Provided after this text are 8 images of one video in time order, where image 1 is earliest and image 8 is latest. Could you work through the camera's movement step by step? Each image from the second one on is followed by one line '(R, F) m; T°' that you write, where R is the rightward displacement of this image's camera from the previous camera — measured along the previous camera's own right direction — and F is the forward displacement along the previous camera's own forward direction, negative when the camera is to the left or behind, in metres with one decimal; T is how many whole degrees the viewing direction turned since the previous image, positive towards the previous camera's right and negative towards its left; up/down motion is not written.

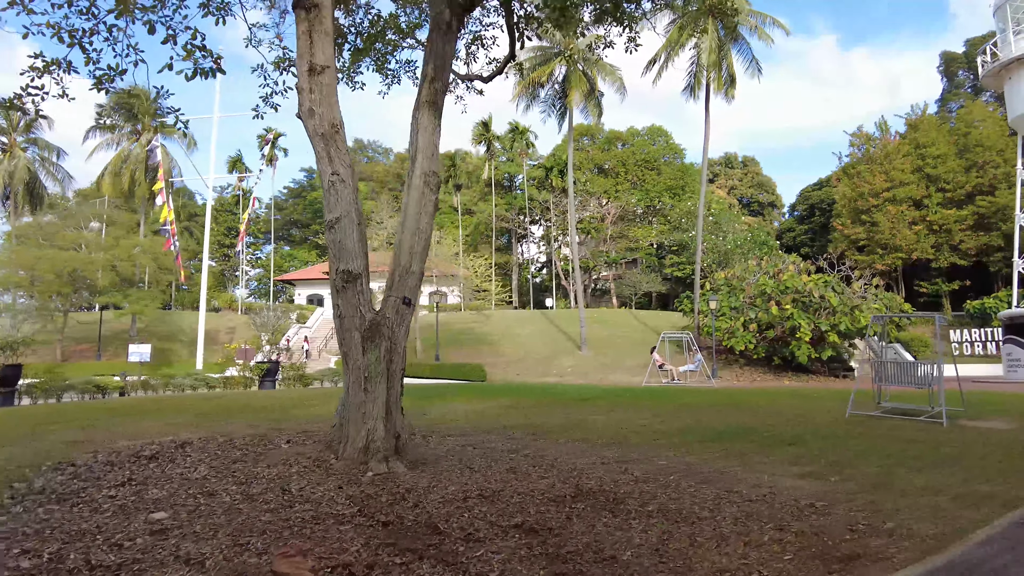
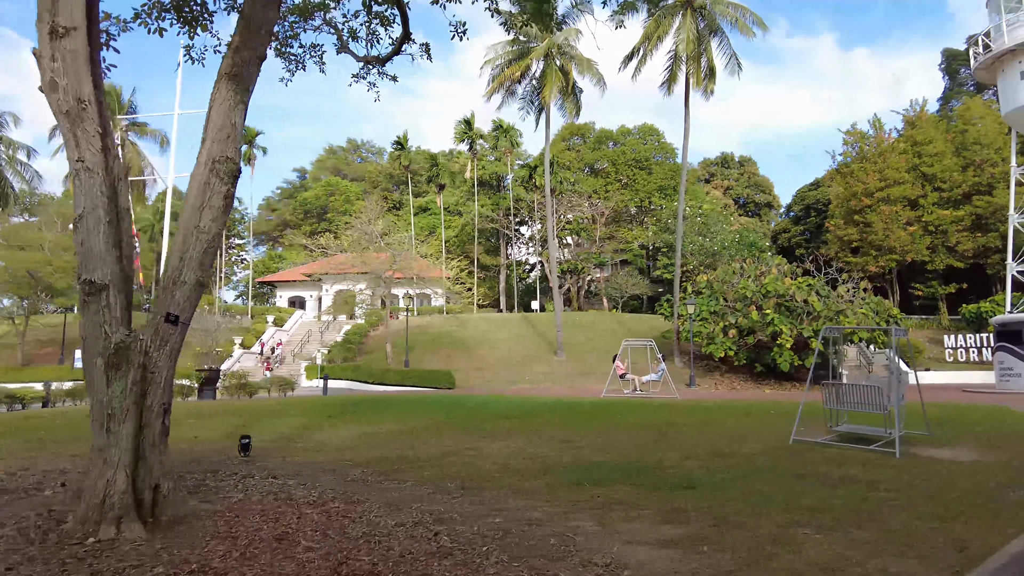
(+1.5, +1.2) m; -1°
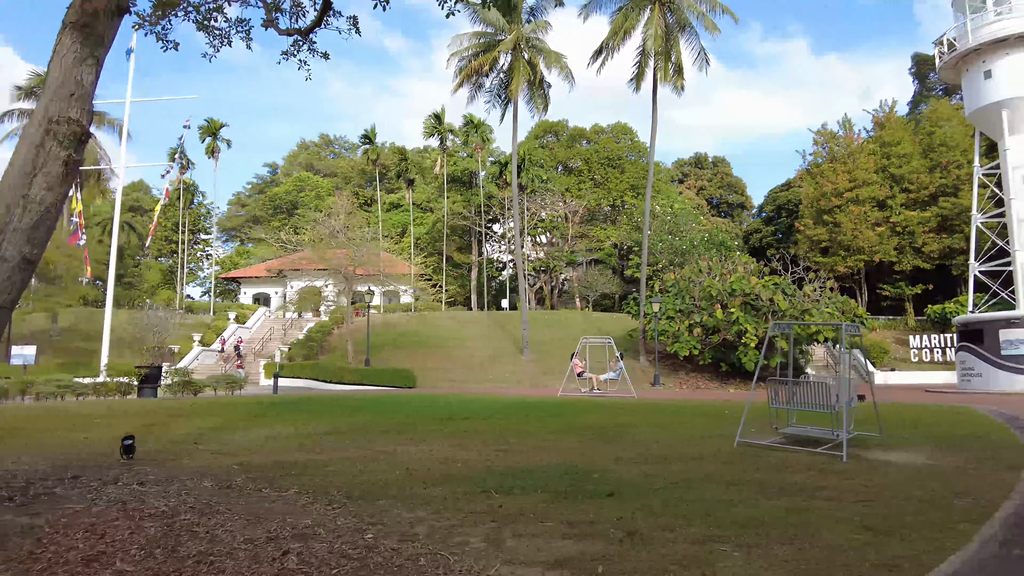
(+0.6, +0.6) m; +2°
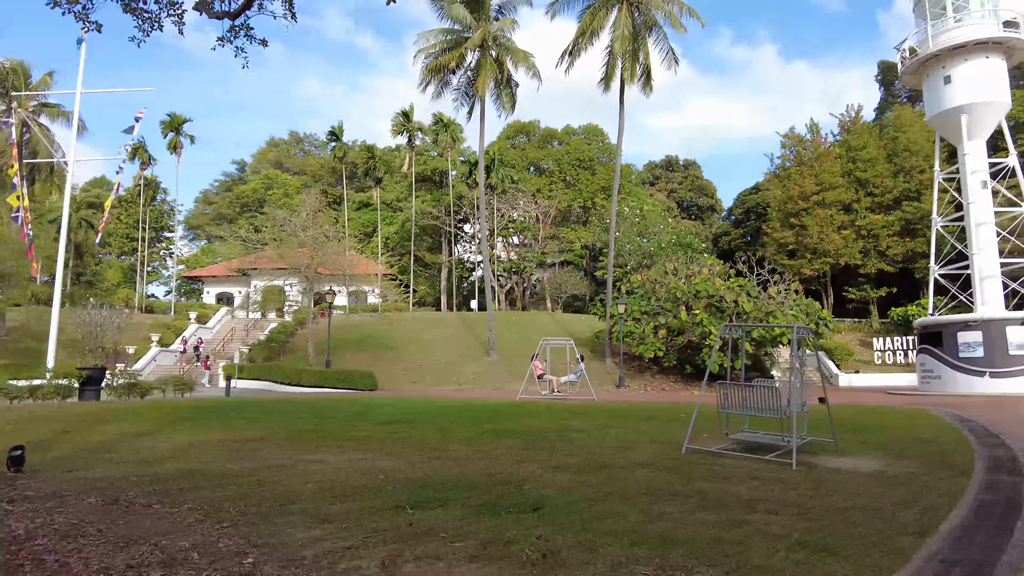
(+0.4, +0.4) m; +2°
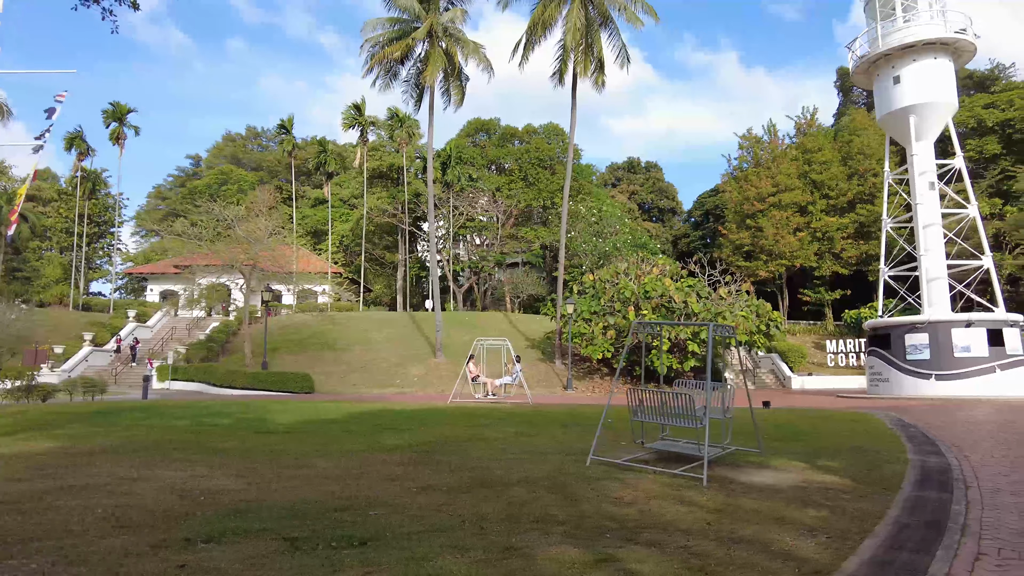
(+0.9, +0.9) m; +3°
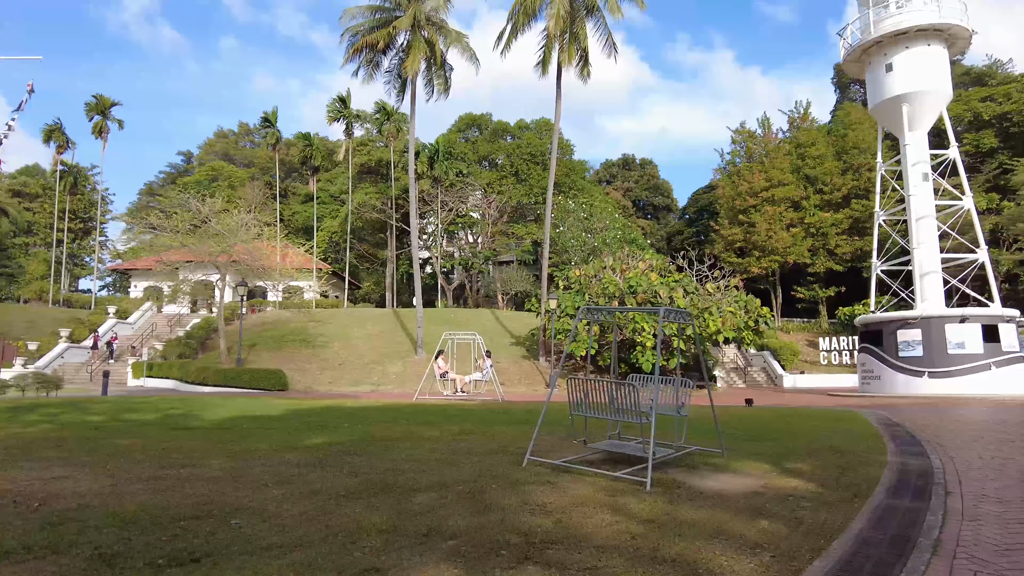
(+0.7, +0.8) m; 0°
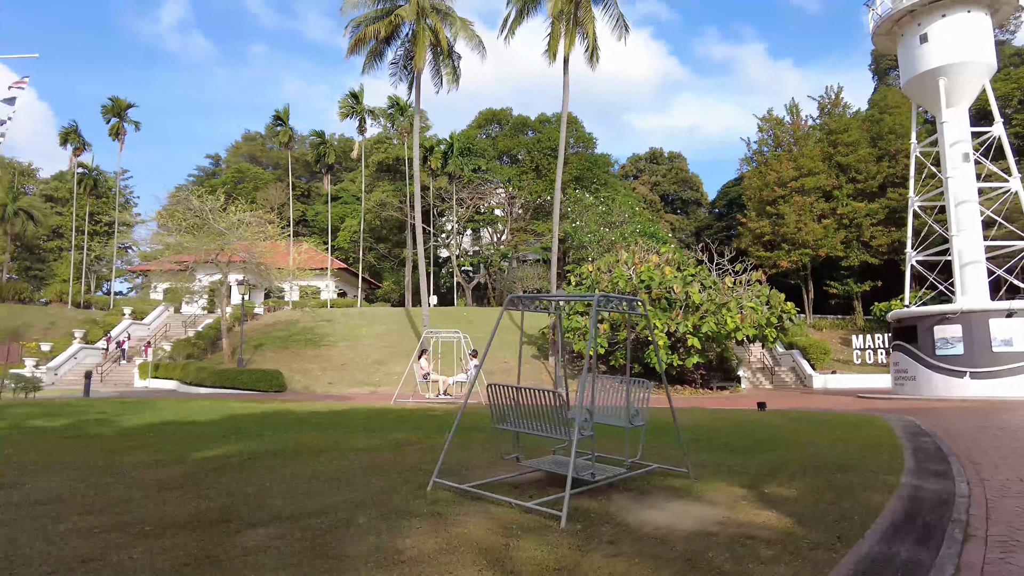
(+1.0, +1.3) m; -3°
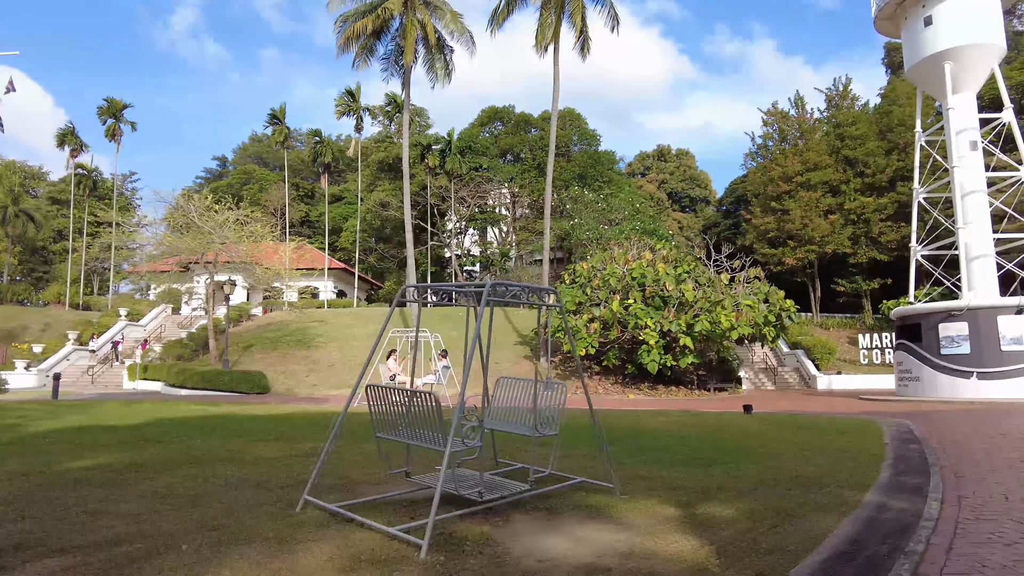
(+0.9, +0.8) m; -1°
